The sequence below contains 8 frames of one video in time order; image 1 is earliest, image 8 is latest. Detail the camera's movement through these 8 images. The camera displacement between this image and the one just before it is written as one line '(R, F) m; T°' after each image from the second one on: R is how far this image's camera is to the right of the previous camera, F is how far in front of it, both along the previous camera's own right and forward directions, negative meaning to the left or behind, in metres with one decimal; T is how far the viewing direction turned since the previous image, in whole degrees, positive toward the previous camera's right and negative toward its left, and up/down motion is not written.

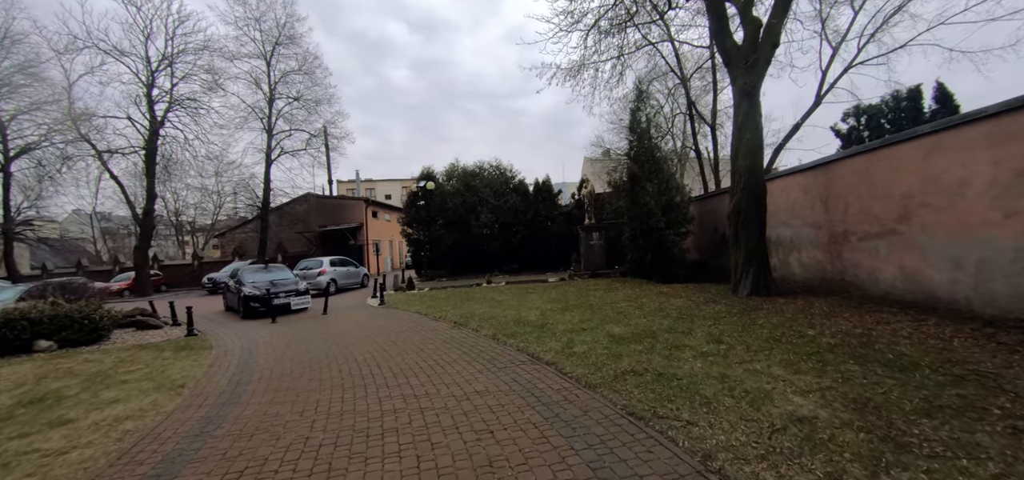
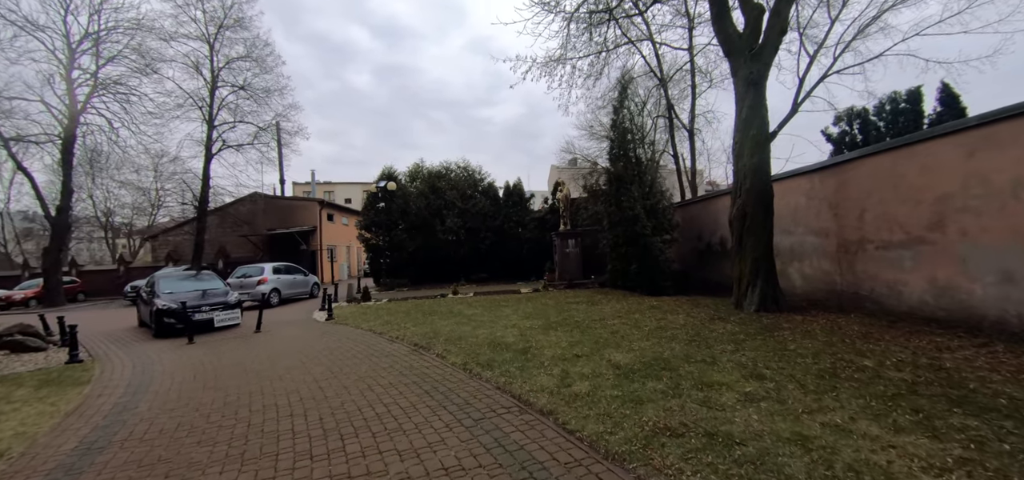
(-0.2, +1.5) m; +5°
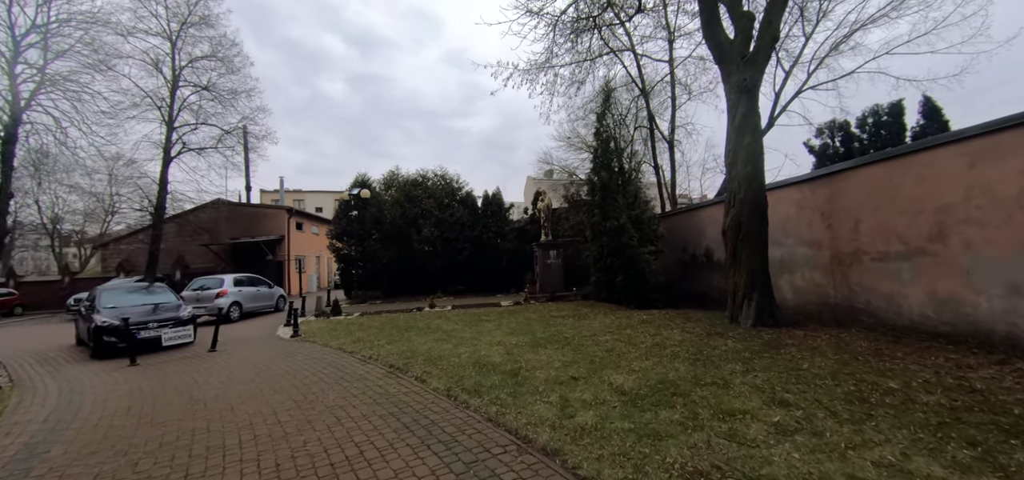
(-0.2, +0.6) m; +3°
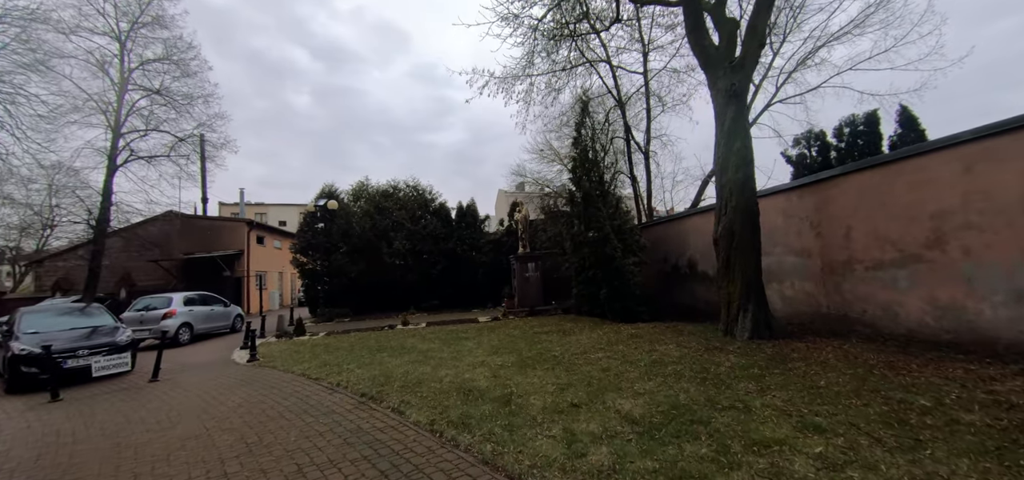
(-0.2, +0.6) m; +4°
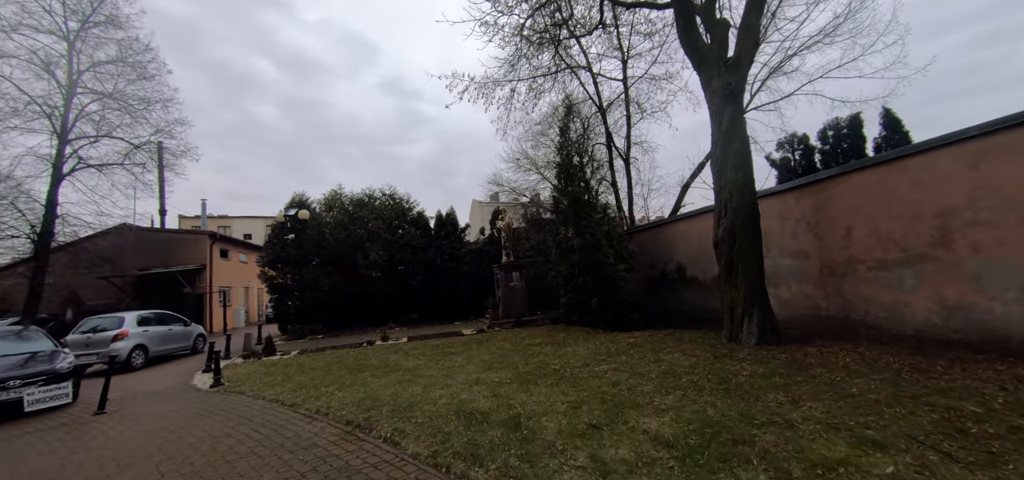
(-0.3, +0.5) m; +4°
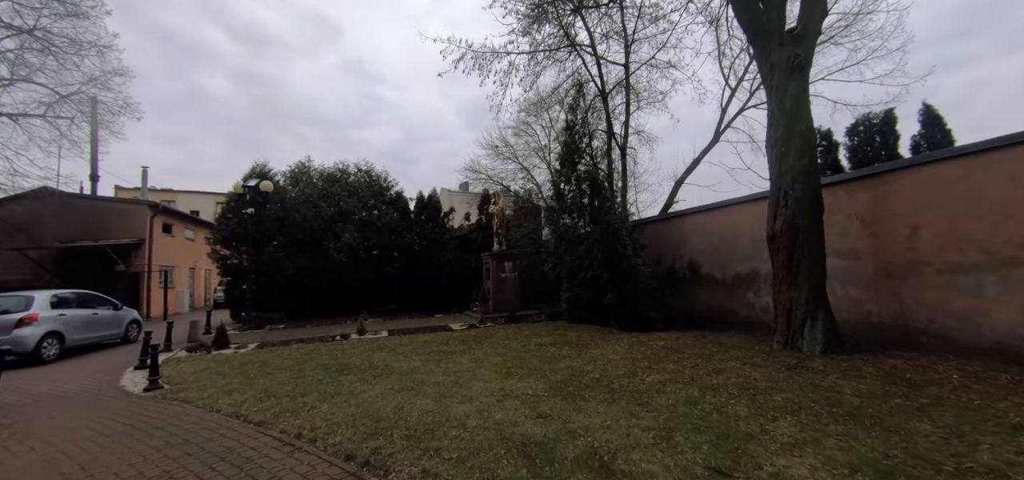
(-1.0, +1.3) m; +5°
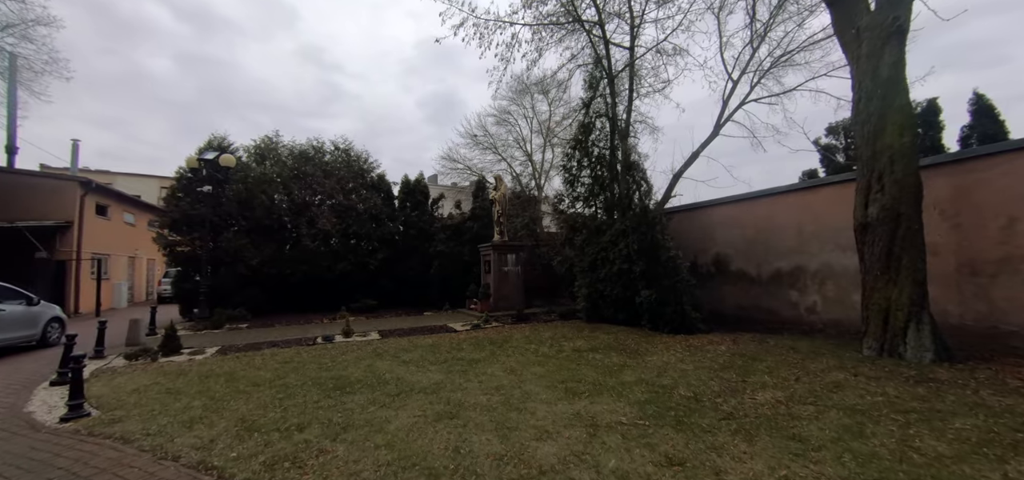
(-1.2, +1.4) m; +5°
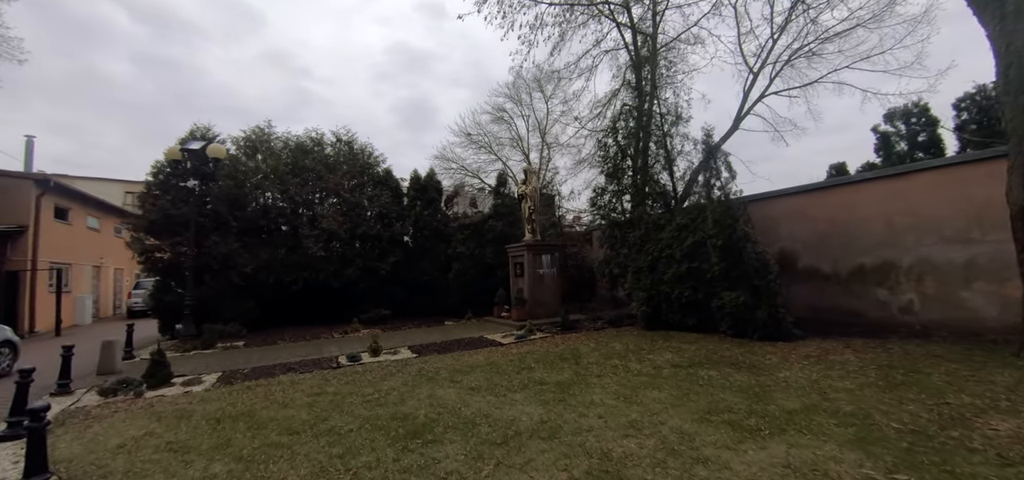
(-1.4, +1.2) m; +3°
